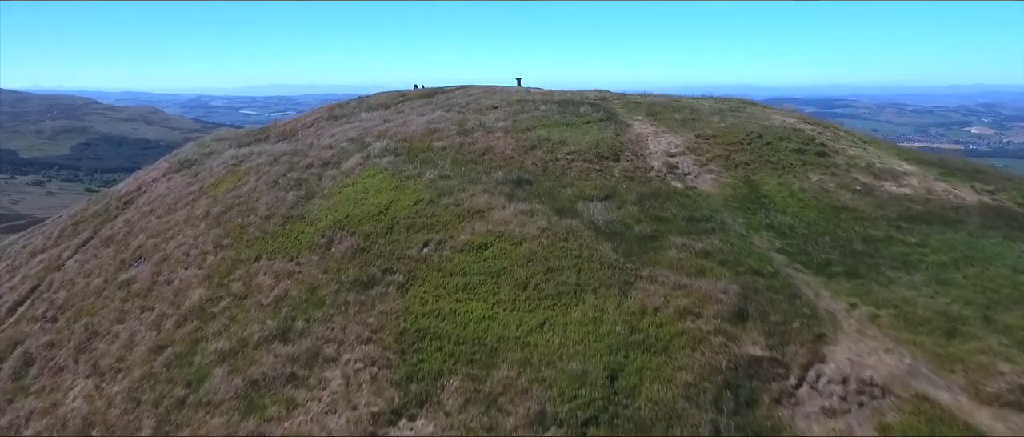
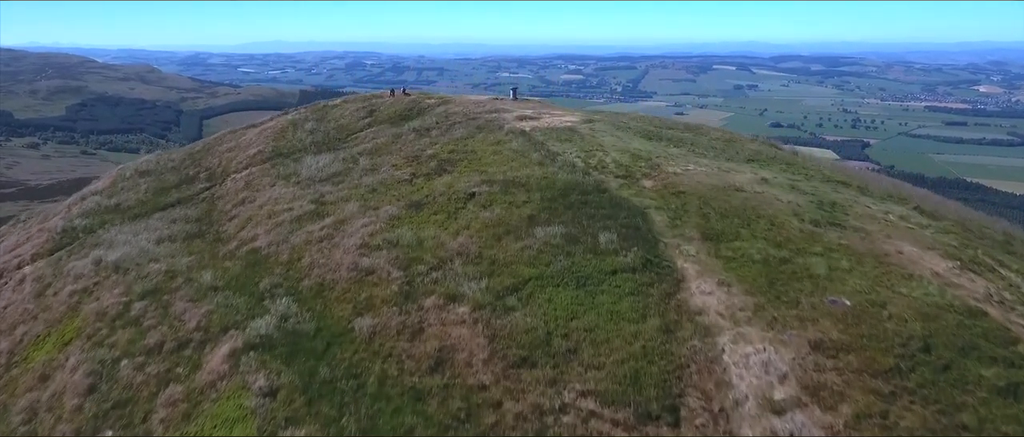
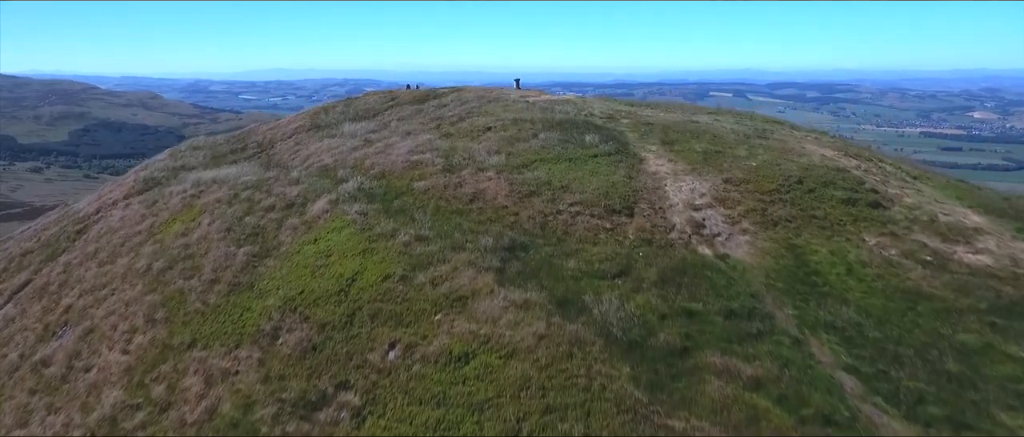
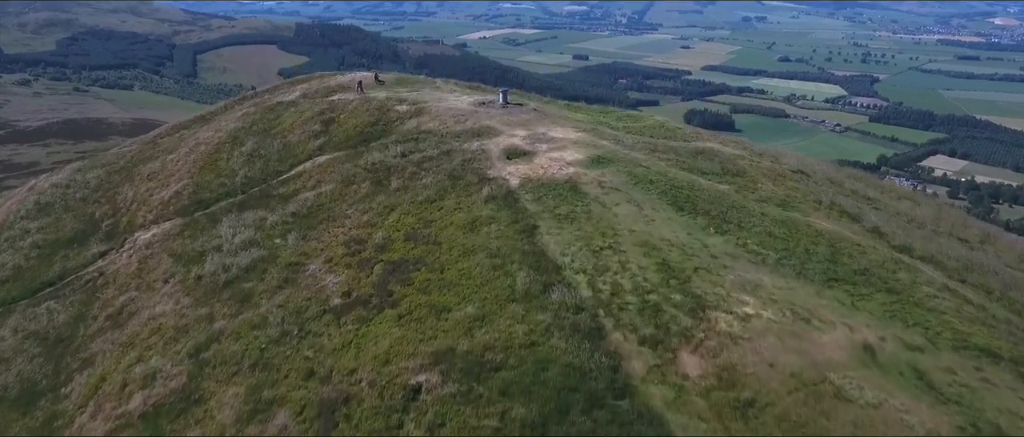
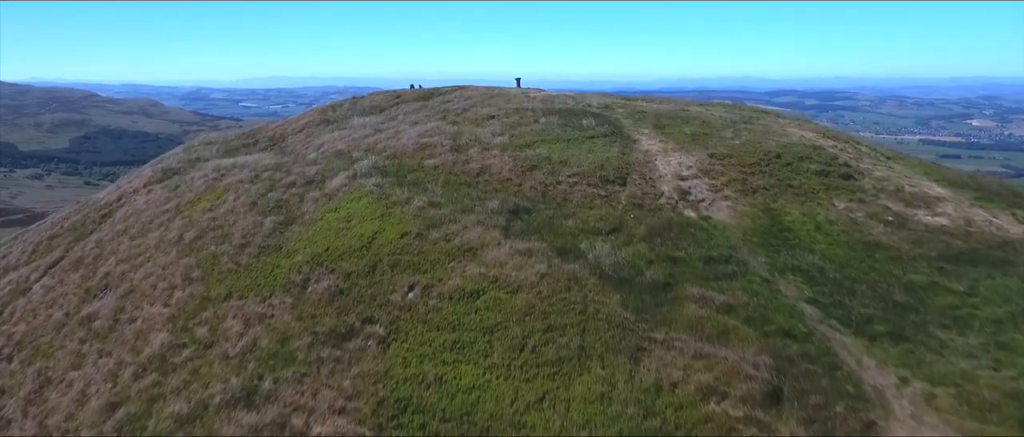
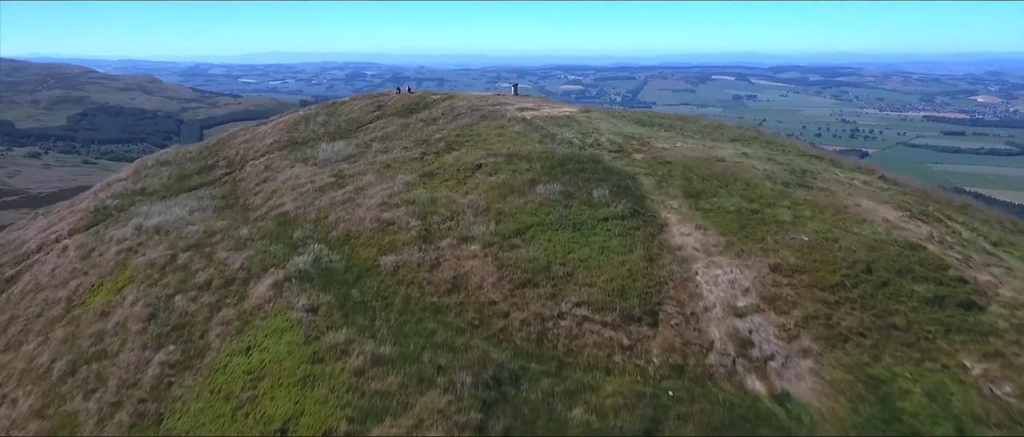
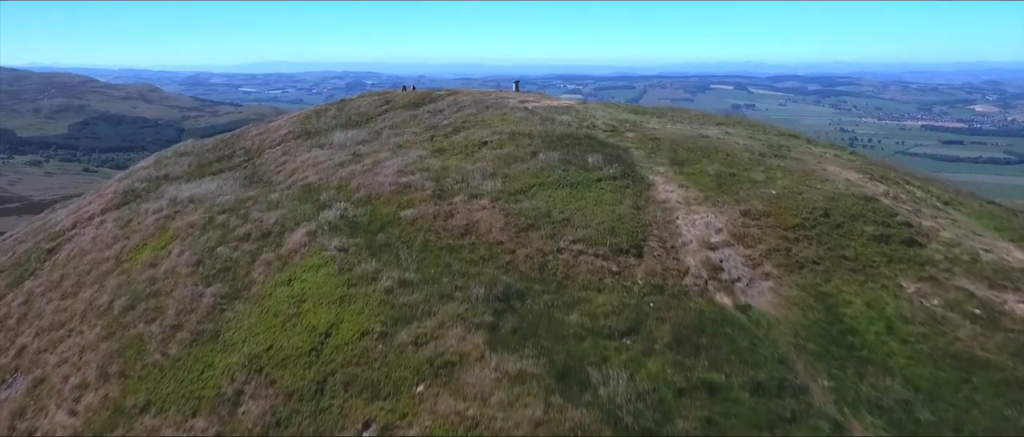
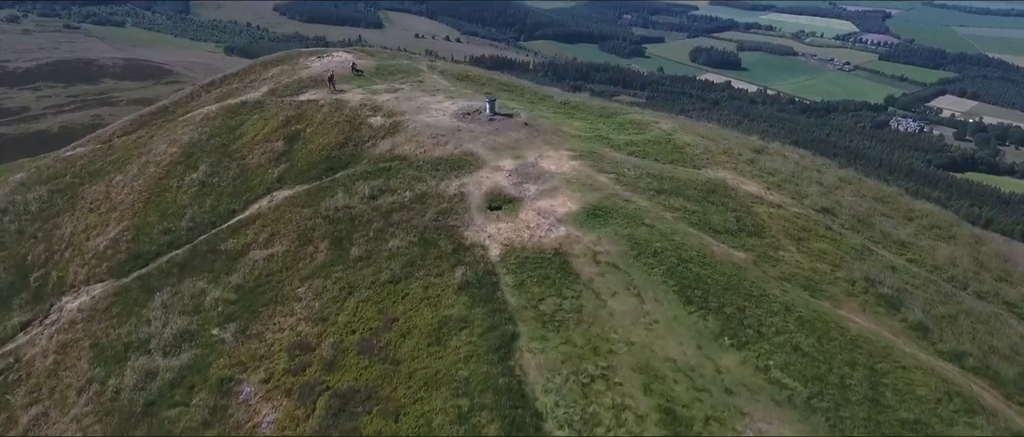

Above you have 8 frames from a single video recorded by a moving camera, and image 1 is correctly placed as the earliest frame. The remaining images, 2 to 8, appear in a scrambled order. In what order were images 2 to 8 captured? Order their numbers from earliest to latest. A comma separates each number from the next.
5, 3, 7, 6, 2, 4, 8
